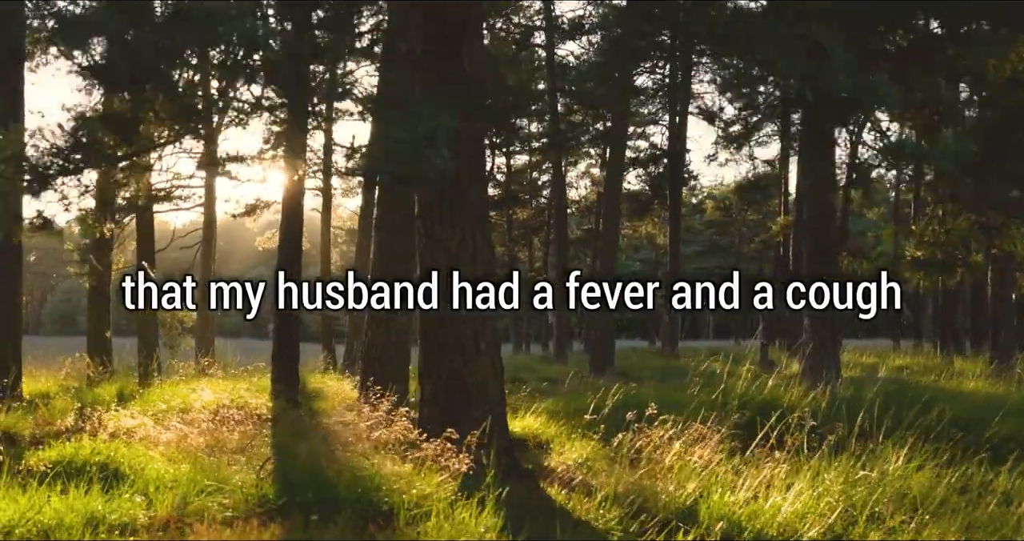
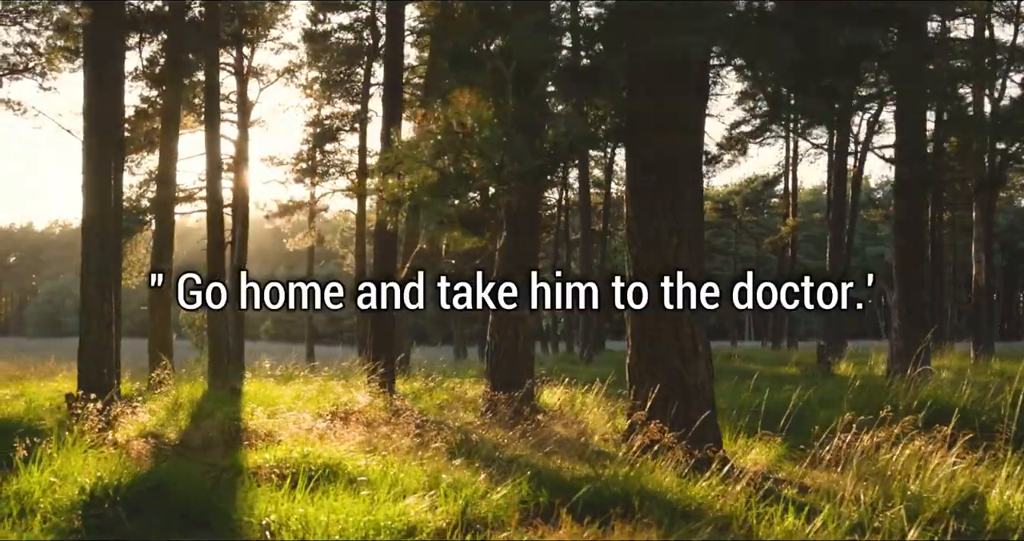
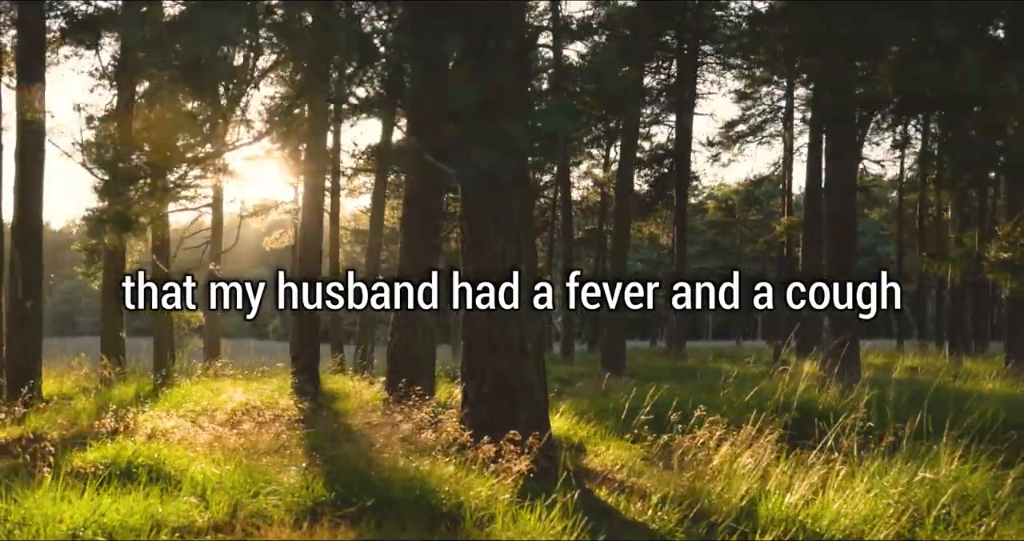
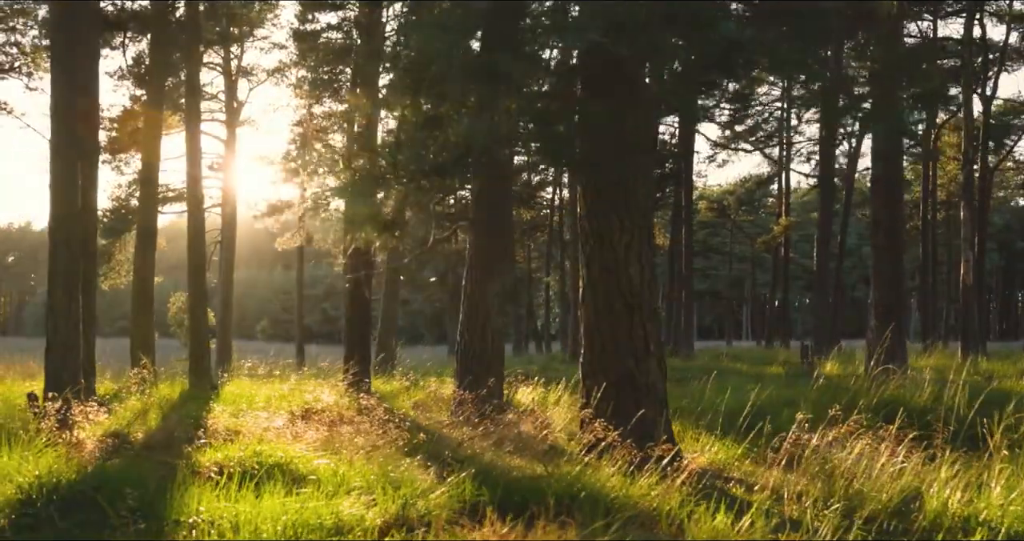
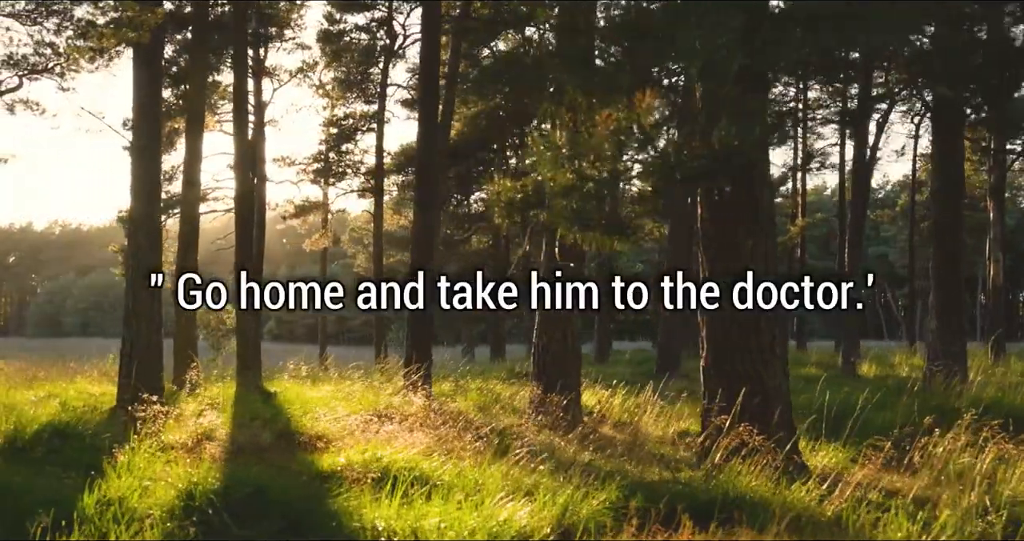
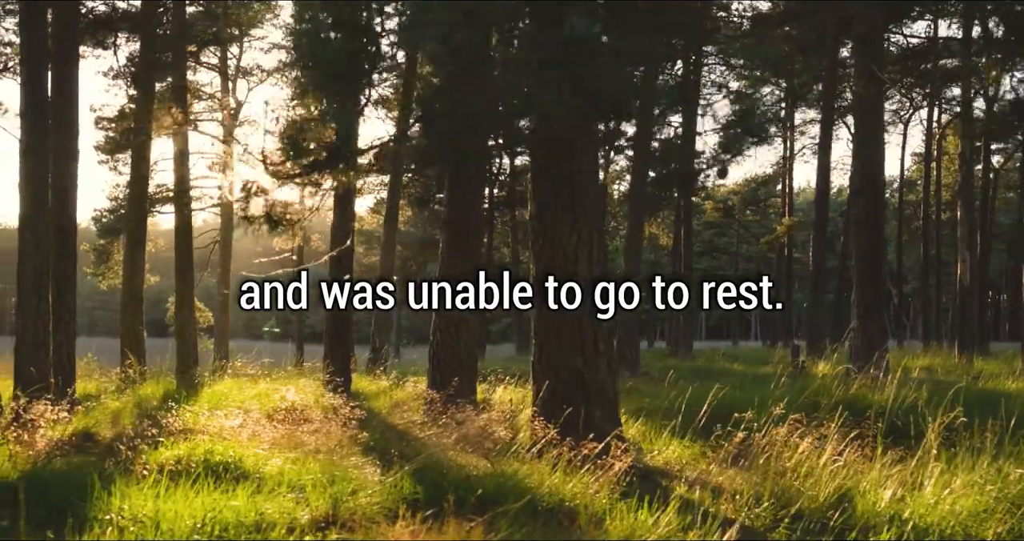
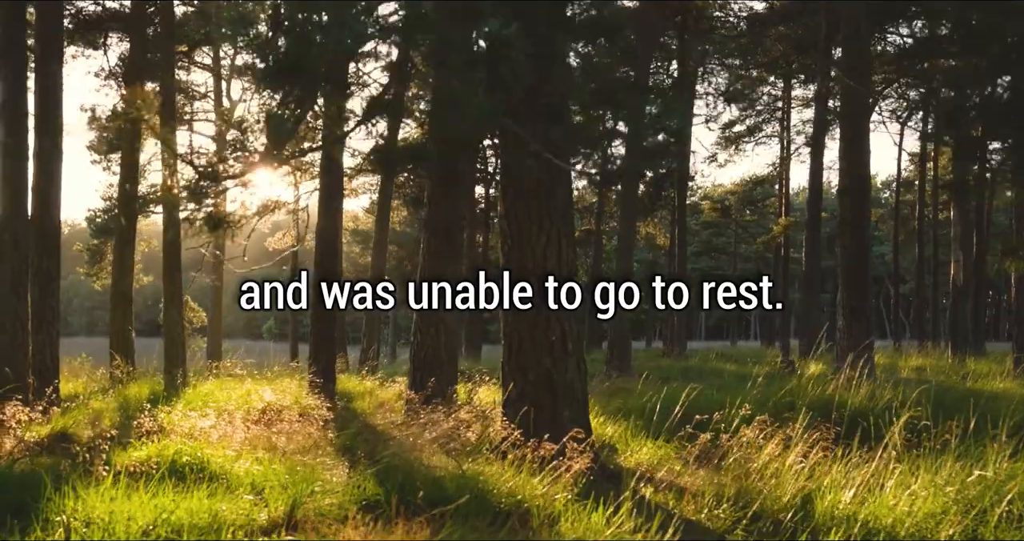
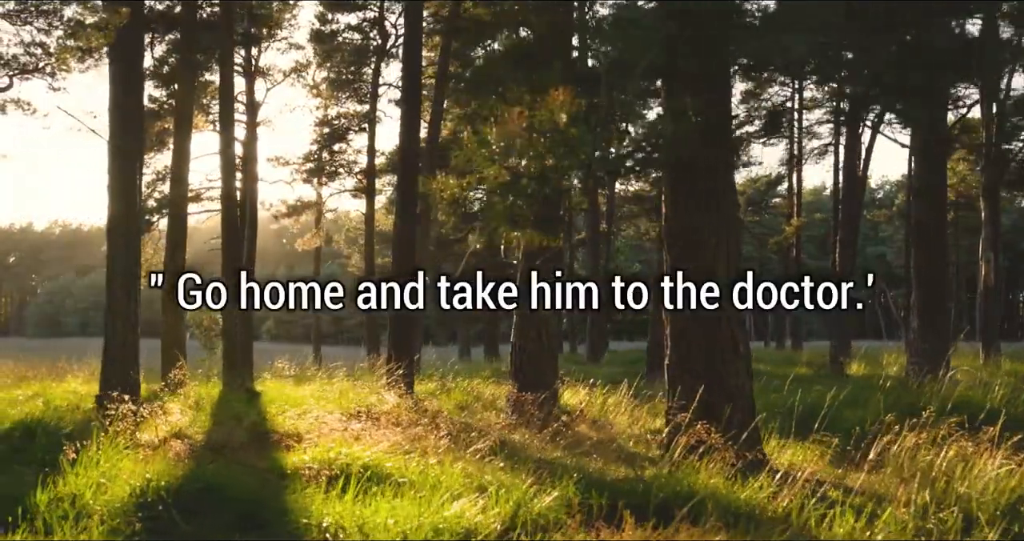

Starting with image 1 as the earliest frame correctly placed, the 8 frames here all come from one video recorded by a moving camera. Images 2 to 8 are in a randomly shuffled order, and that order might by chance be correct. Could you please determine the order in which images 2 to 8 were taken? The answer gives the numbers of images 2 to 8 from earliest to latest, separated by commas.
3, 7, 6, 4, 2, 8, 5
